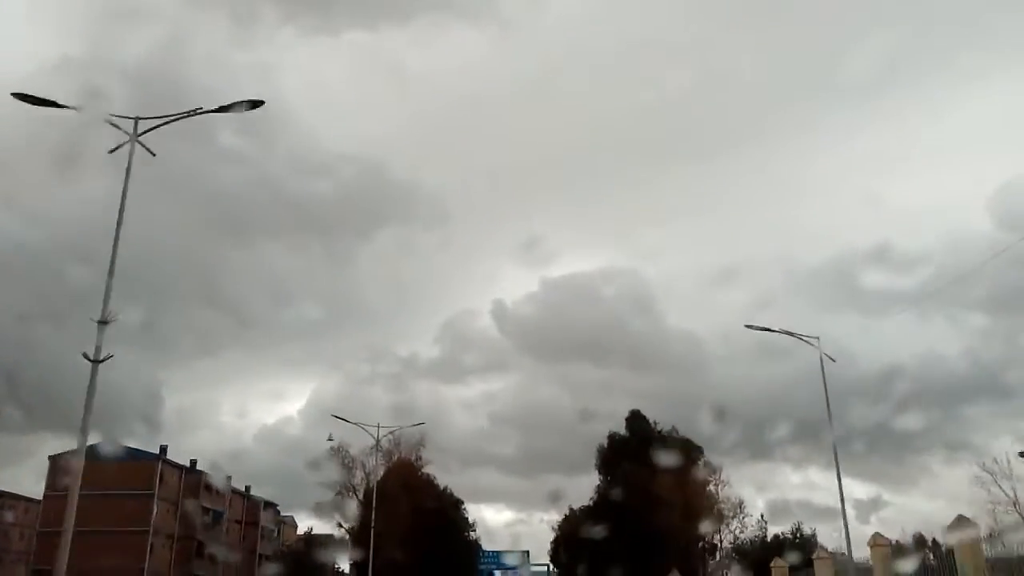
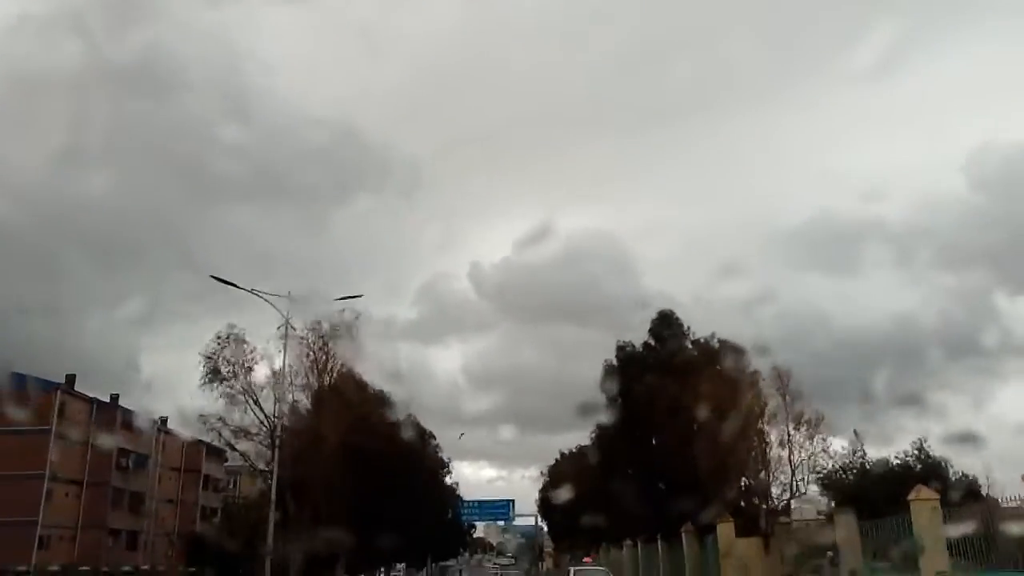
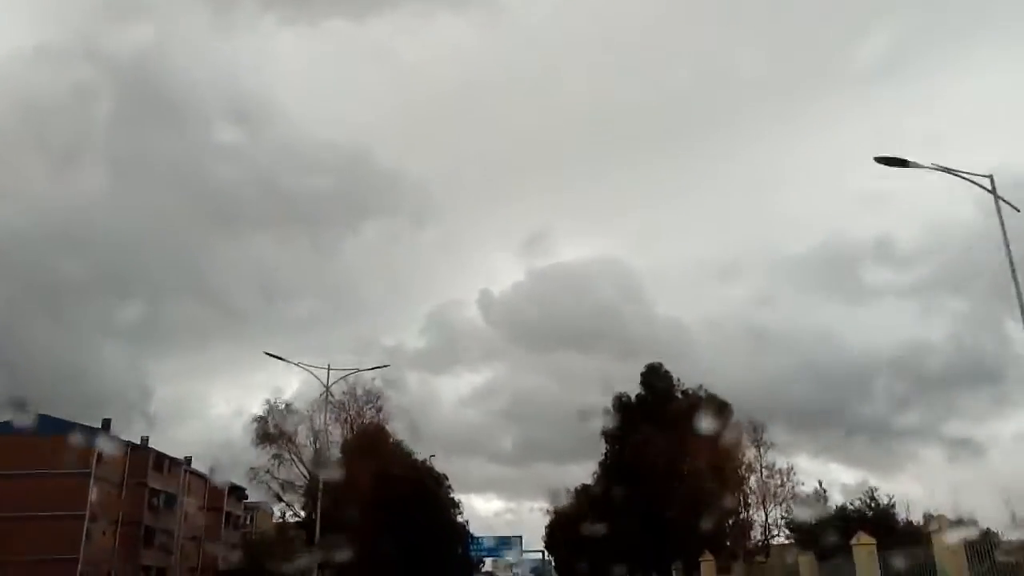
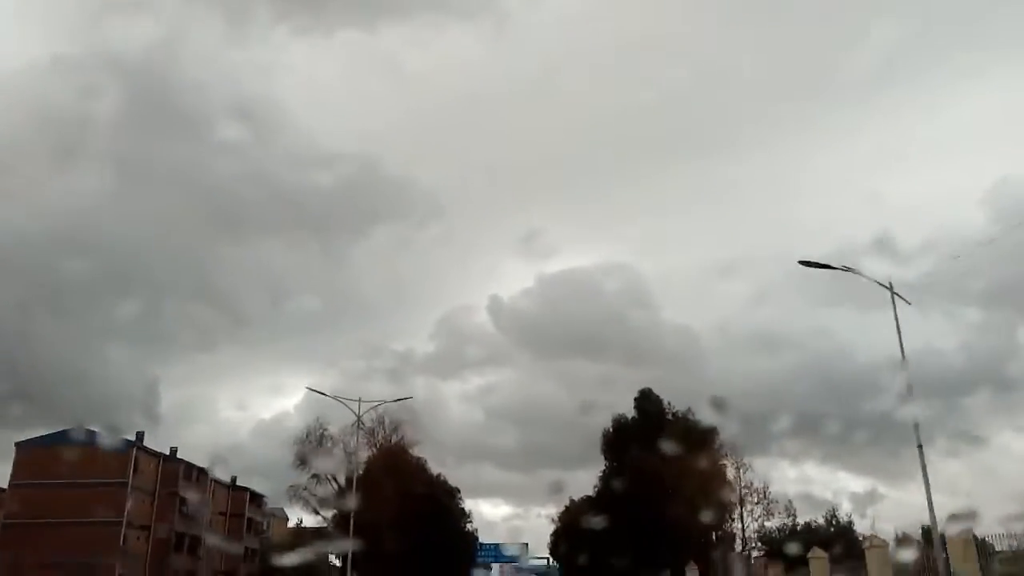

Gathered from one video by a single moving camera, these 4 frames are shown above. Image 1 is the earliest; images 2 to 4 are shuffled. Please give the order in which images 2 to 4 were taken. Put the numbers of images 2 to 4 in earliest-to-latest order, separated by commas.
4, 3, 2
